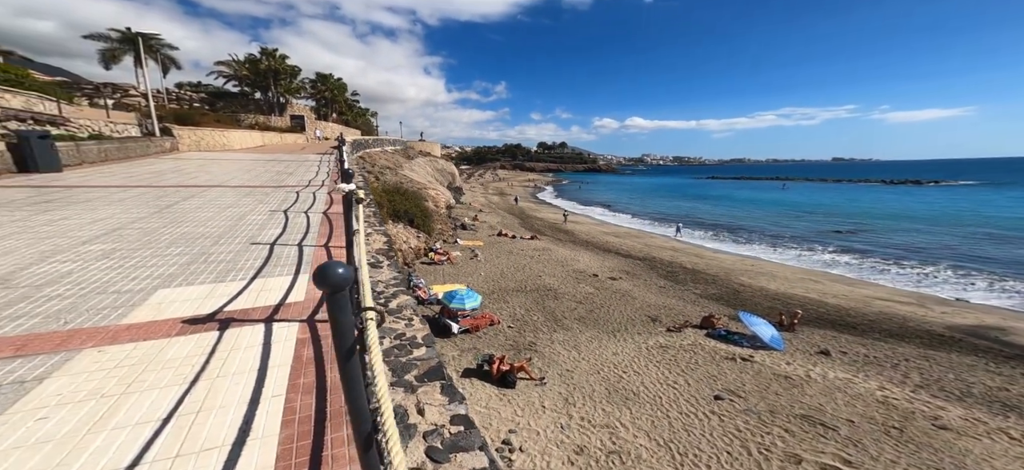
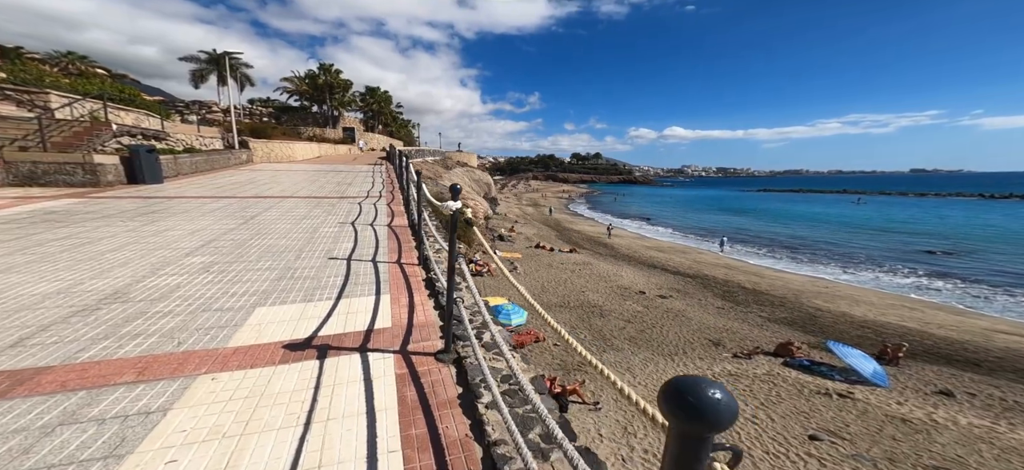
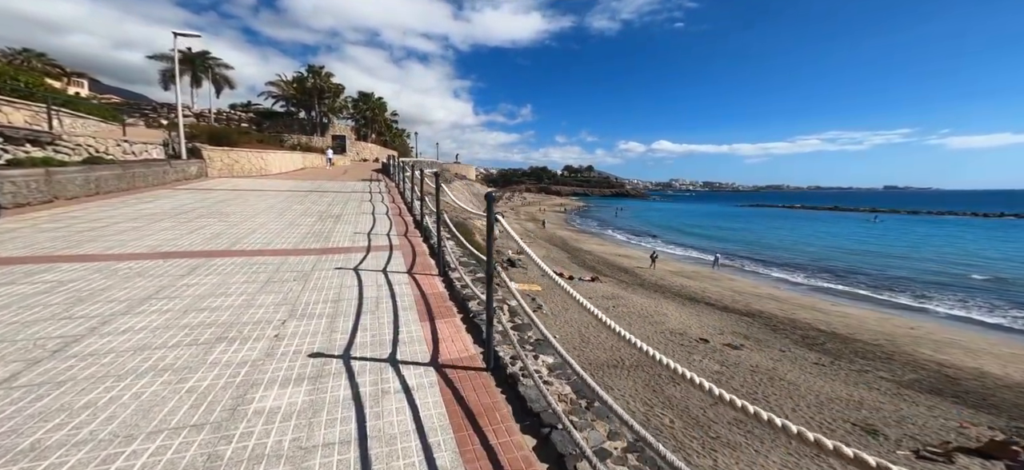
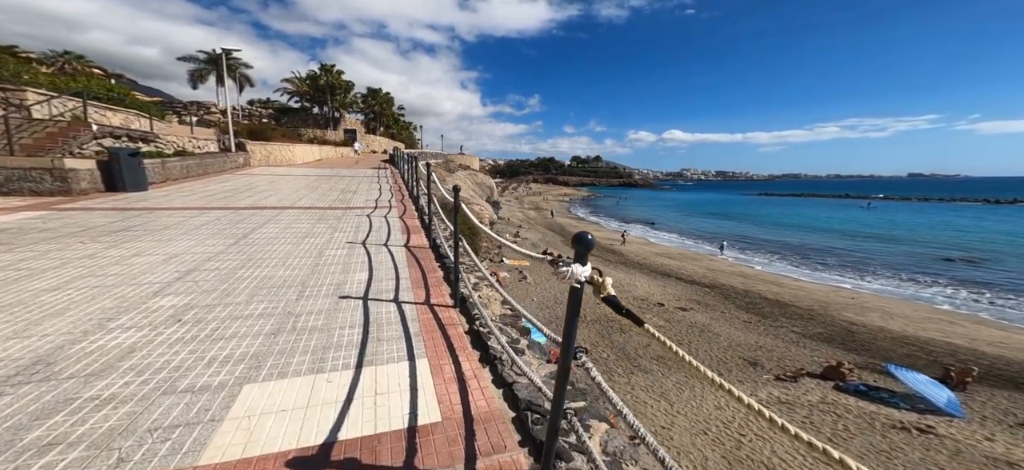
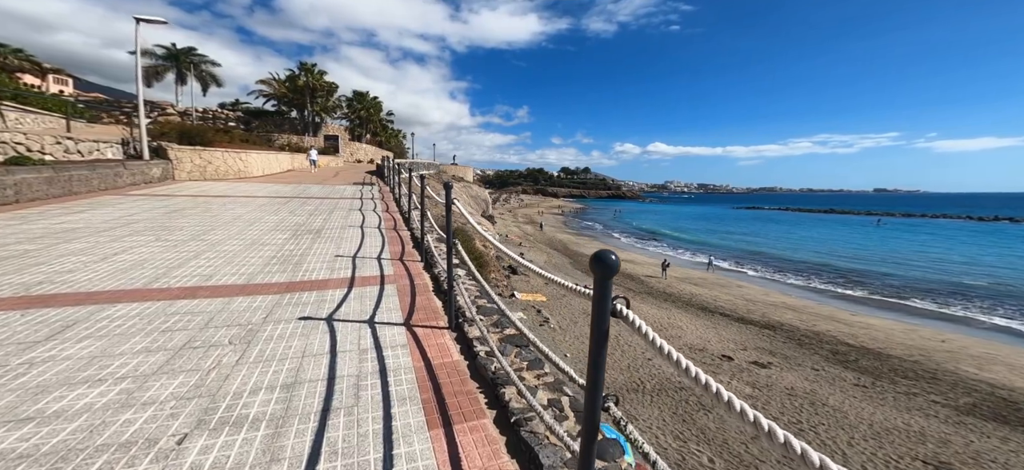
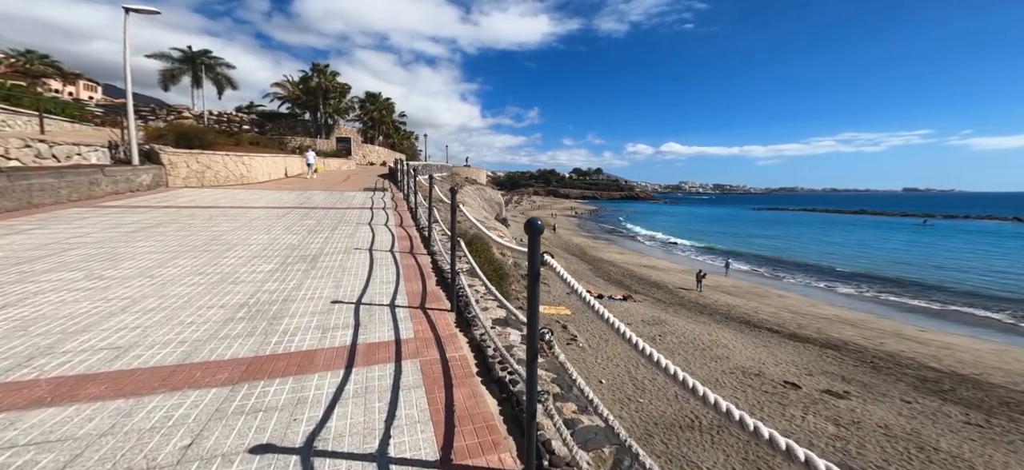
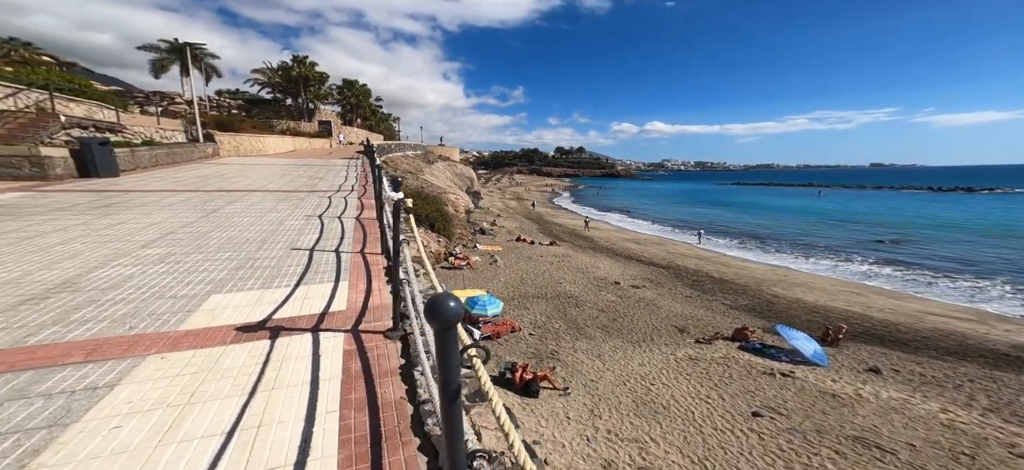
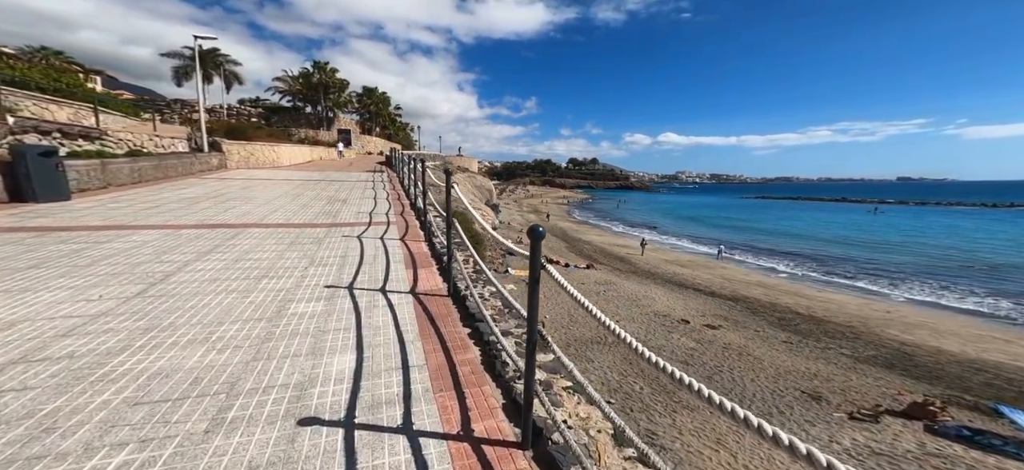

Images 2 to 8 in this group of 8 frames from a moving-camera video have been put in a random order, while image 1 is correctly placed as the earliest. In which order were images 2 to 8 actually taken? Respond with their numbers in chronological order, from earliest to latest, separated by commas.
7, 2, 4, 8, 3, 5, 6
